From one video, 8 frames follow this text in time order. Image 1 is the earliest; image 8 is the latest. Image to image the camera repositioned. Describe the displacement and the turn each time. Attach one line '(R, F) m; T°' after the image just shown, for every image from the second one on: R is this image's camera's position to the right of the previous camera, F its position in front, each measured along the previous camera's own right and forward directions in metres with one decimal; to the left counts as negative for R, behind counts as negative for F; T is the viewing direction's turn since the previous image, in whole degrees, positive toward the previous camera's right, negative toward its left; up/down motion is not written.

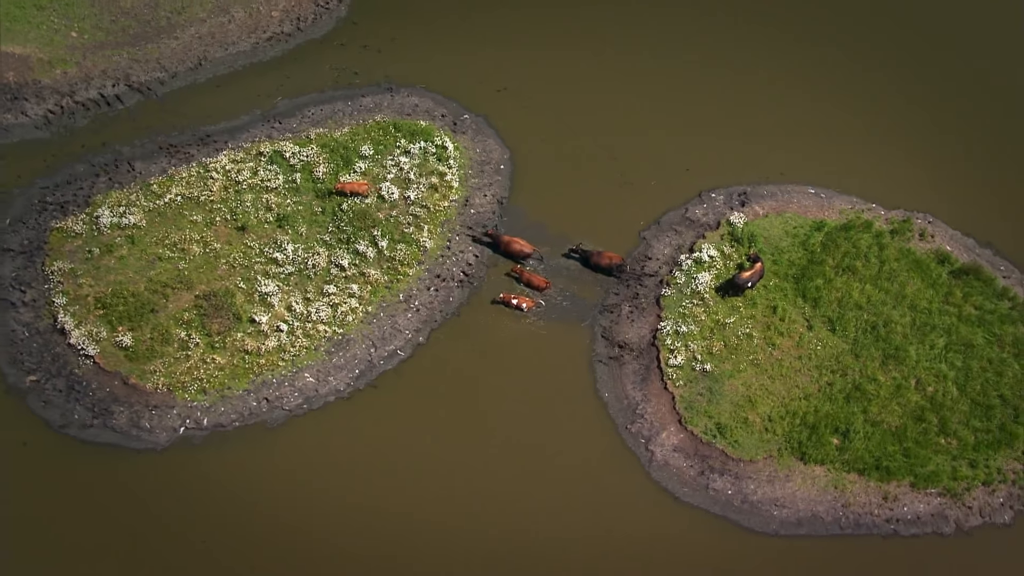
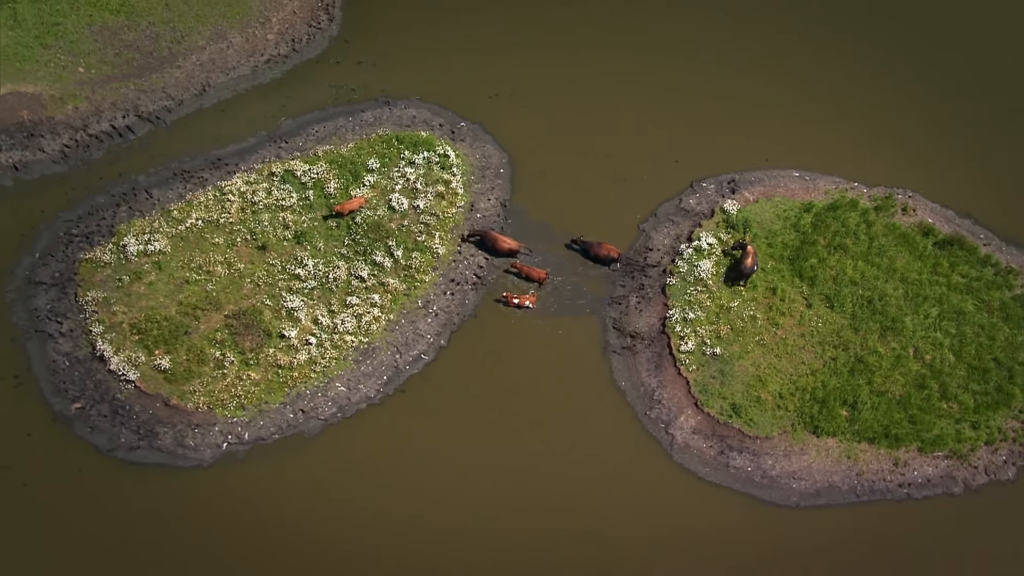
(-1.1, -0.8) m; +1°
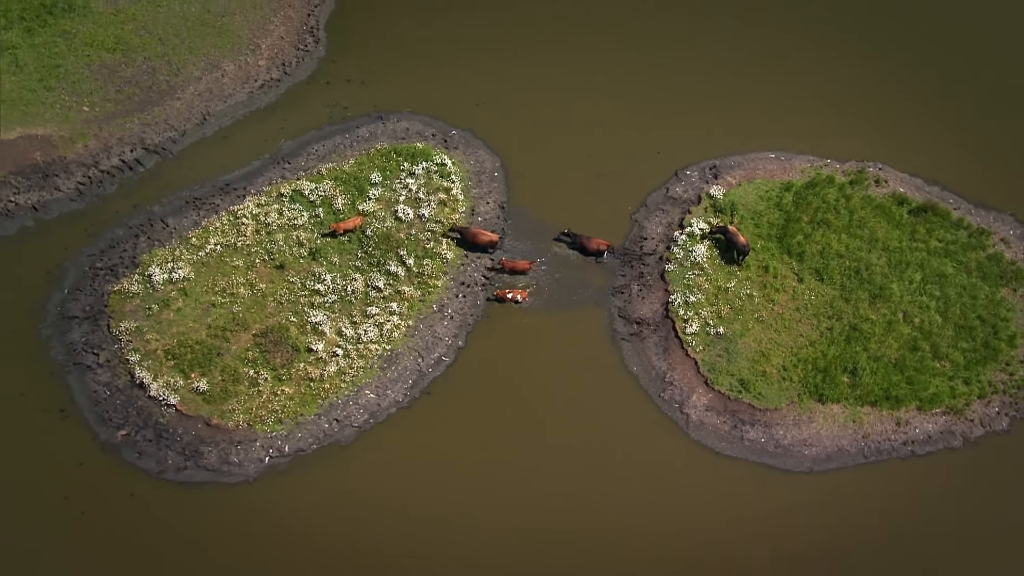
(-1.2, -0.9) m; +2°
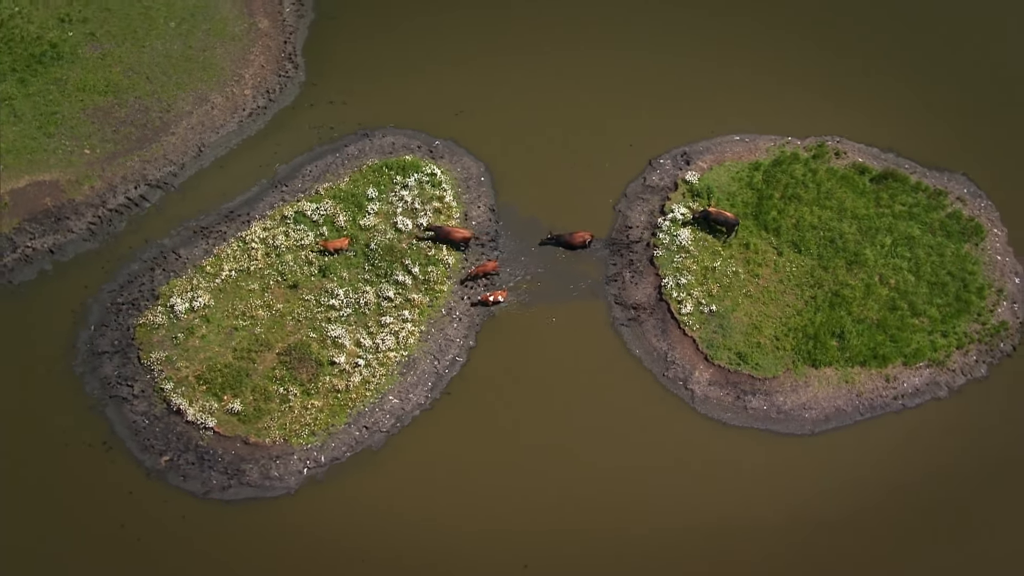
(-1.3, -1.2) m; +2°
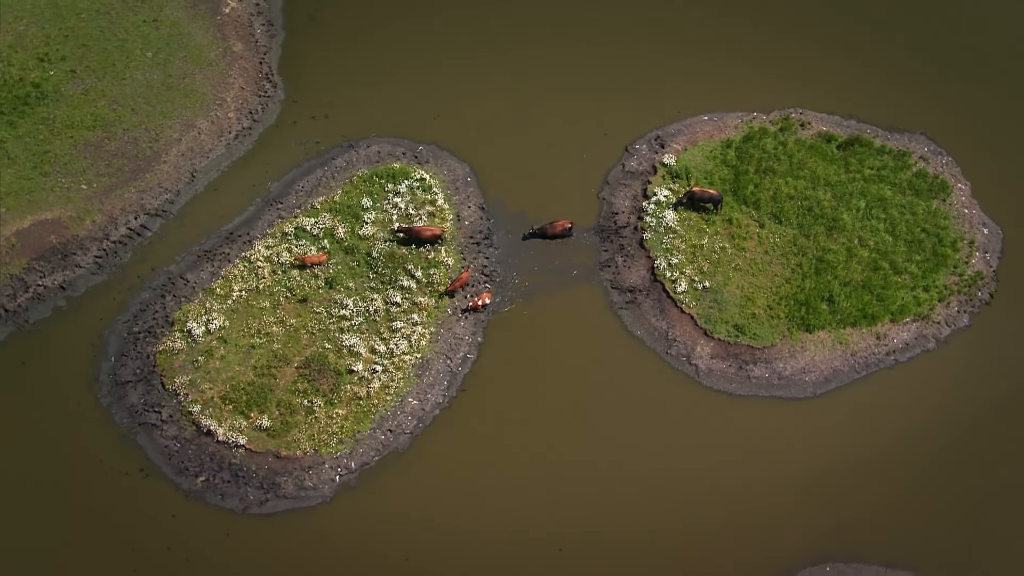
(-1.1, -0.7) m; +2°
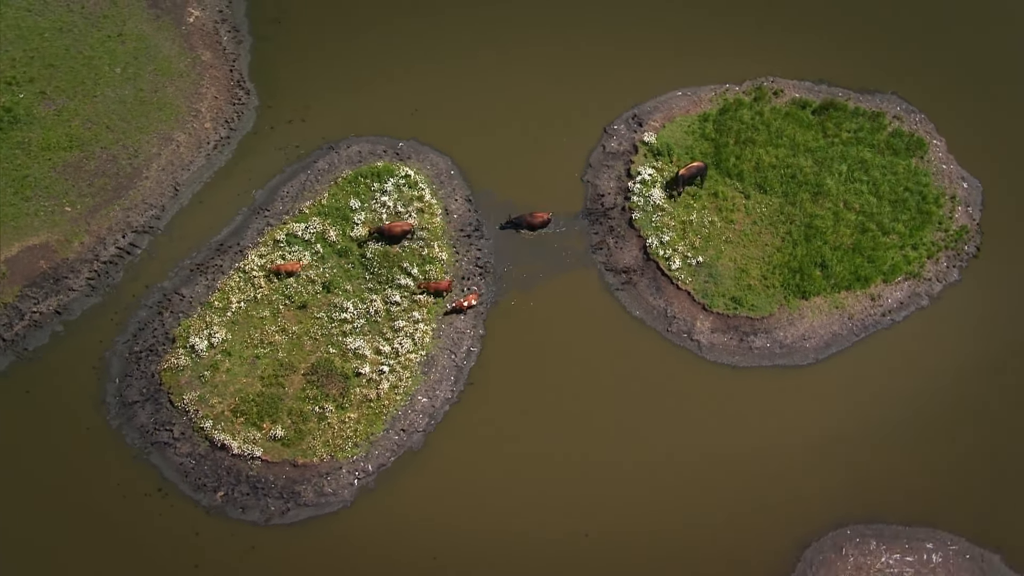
(-0.7, +0.1) m; +2°
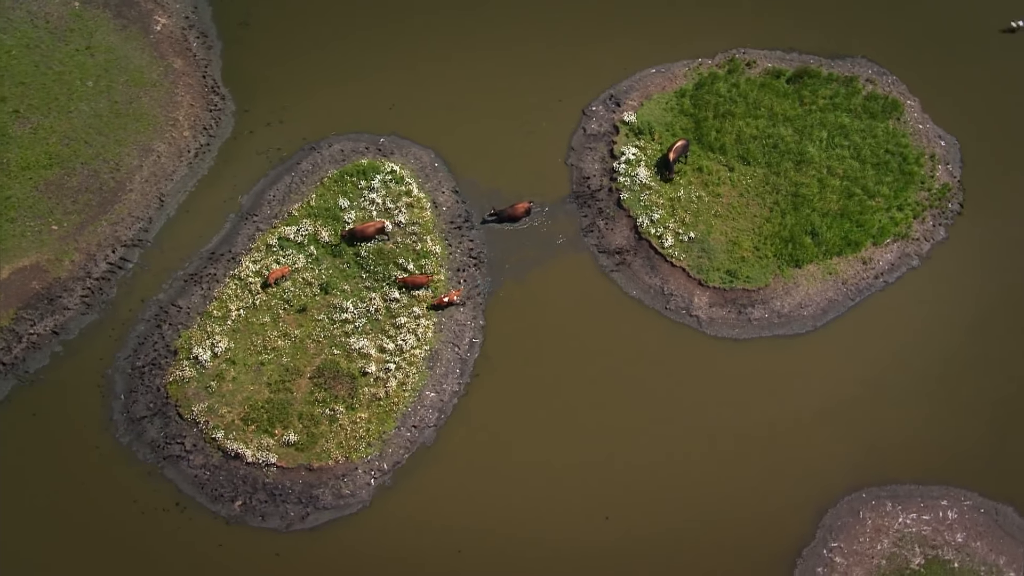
(-0.7, +0.1) m; +1°
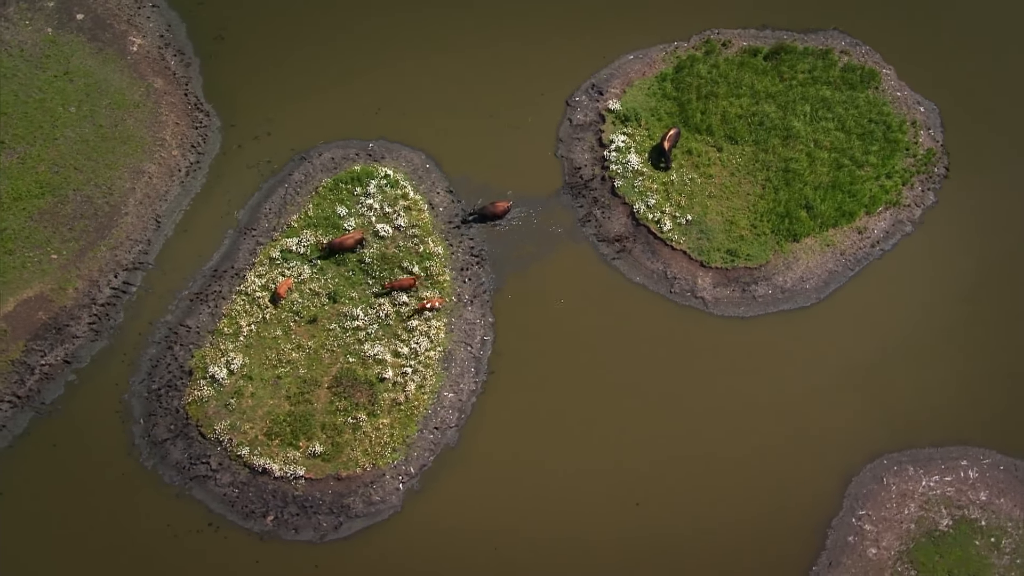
(-0.9, 0.0) m; +1°
